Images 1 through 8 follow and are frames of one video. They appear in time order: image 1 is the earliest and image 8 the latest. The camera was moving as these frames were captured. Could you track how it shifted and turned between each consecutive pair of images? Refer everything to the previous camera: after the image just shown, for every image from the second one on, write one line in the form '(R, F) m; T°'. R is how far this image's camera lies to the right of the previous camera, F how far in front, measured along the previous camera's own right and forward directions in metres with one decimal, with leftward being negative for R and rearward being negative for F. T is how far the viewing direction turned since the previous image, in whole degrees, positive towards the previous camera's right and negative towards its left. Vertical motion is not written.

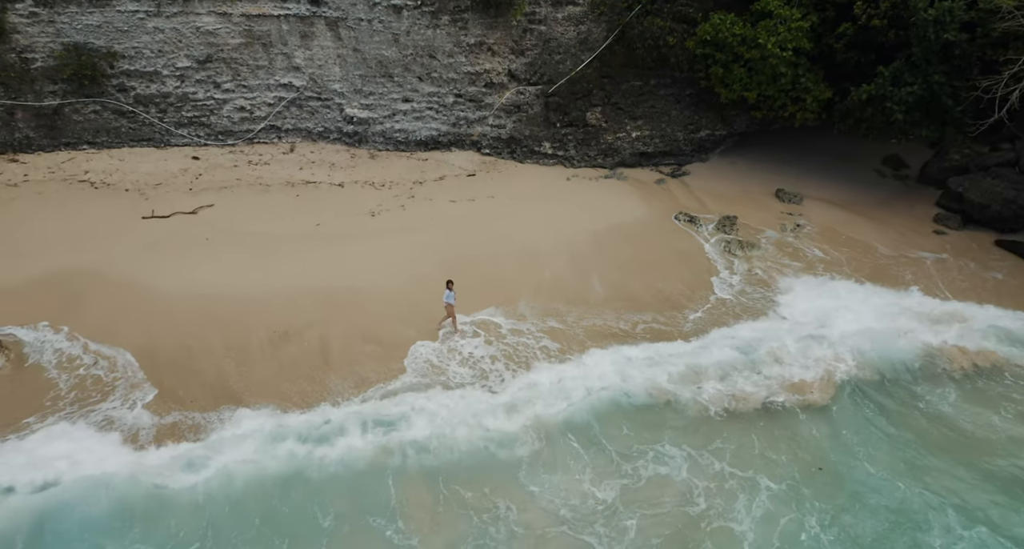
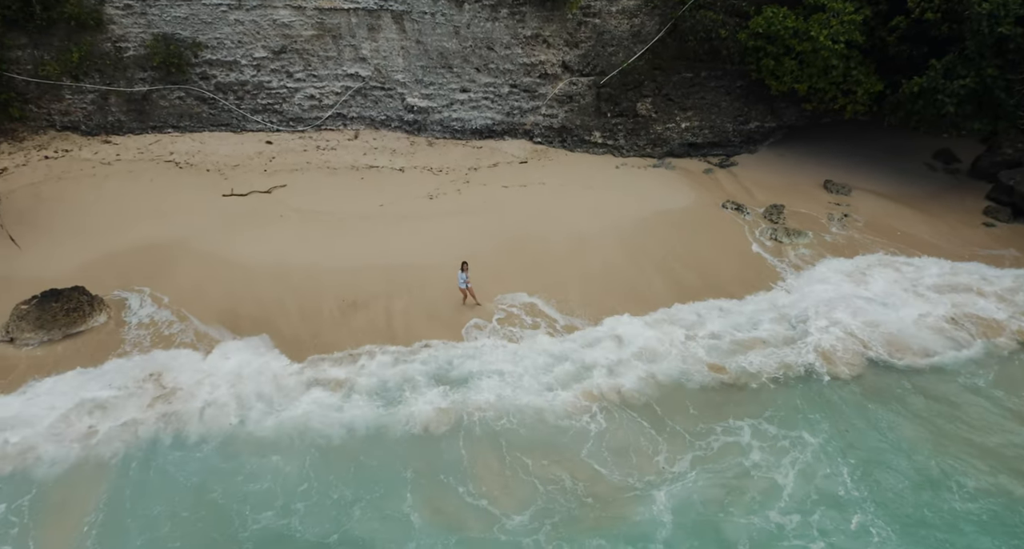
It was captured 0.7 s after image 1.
(-0.4, -0.6) m; -3°
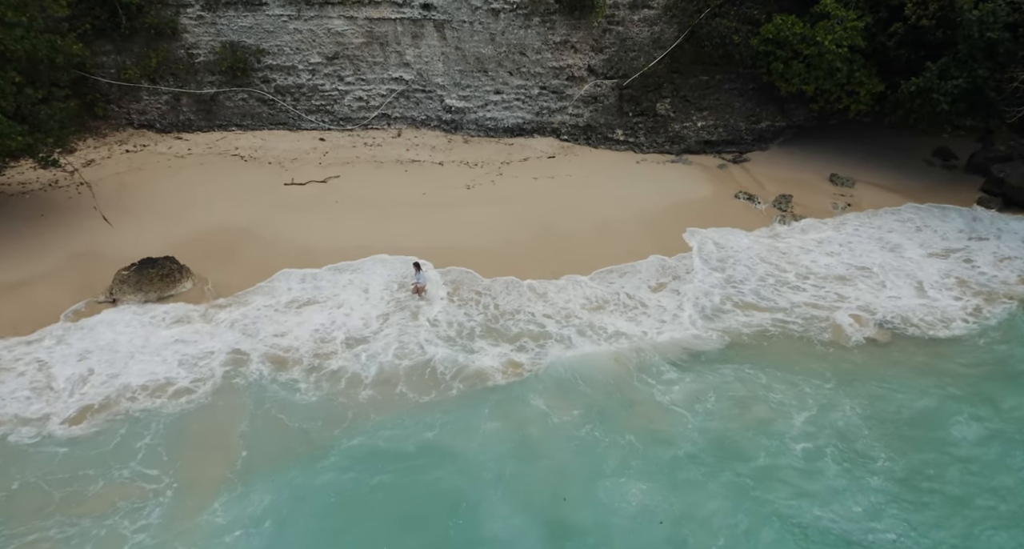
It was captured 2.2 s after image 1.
(-0.3, -1.3) m; -2°
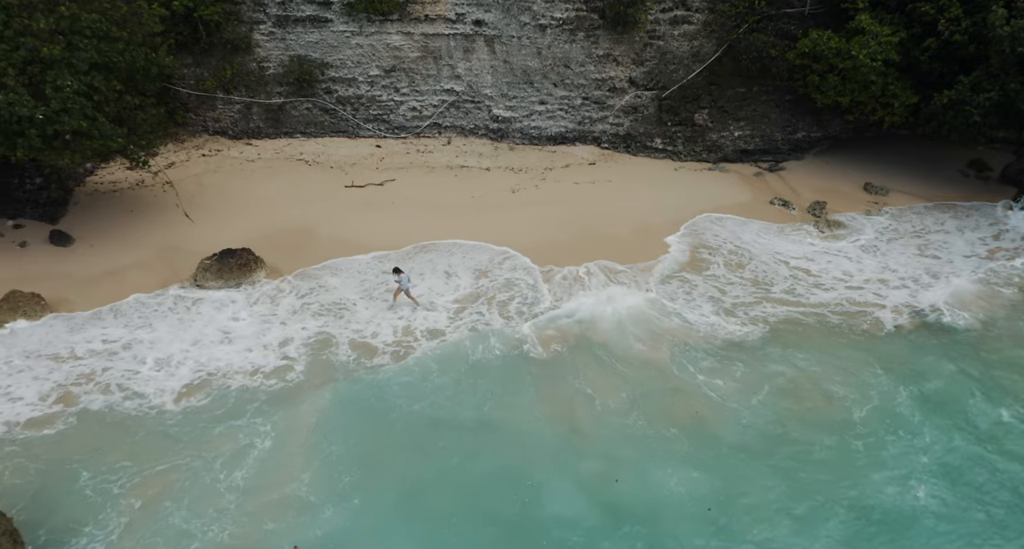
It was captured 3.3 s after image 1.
(-0.3, -0.9) m; -3°
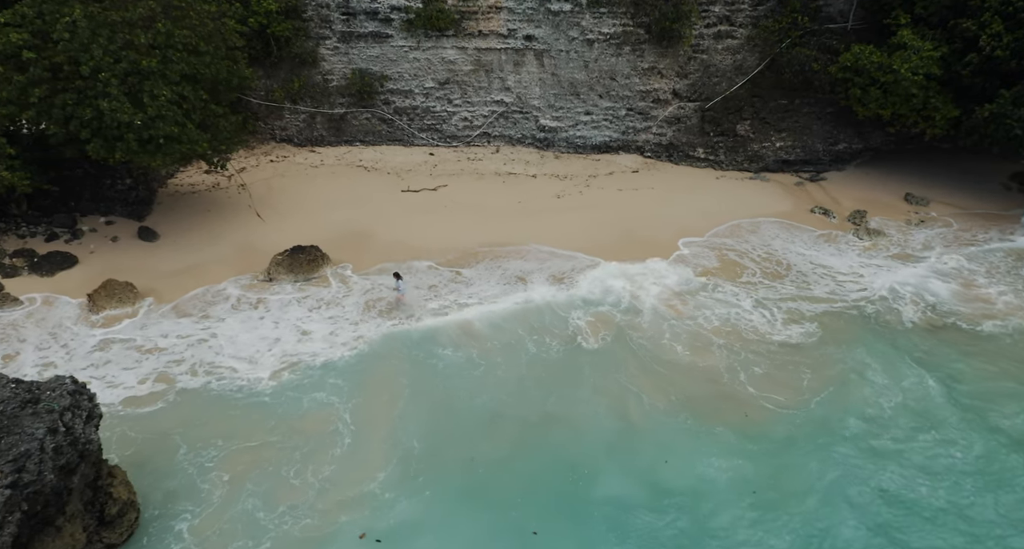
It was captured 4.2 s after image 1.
(-0.3, -0.8) m; -3°
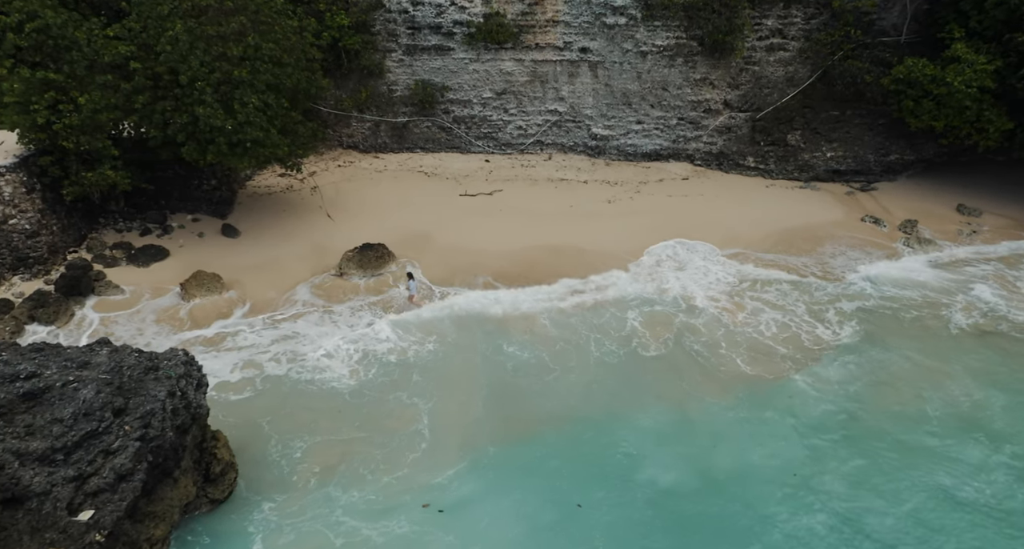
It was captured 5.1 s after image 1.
(-0.4, -0.7) m; -4°
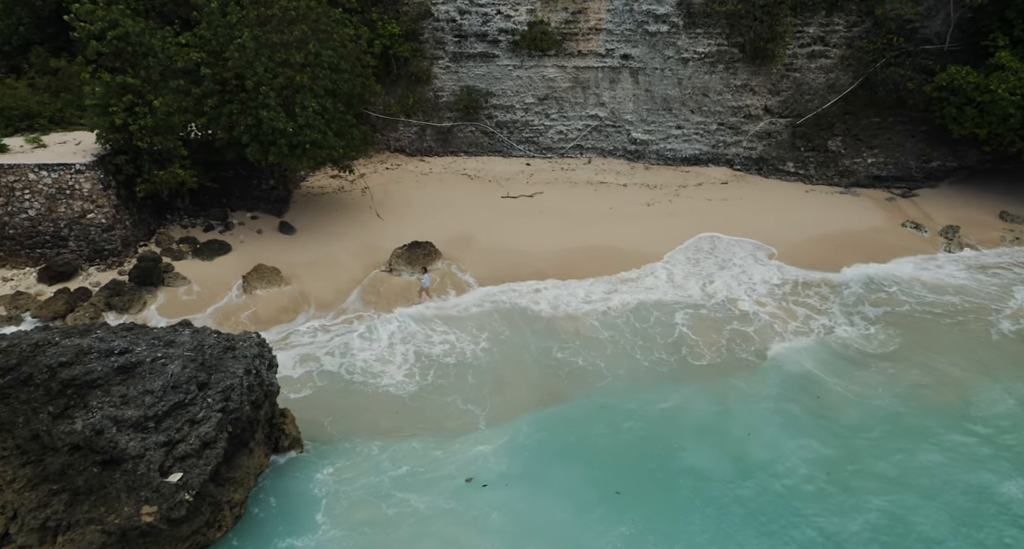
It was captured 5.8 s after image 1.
(-0.3, -0.6) m; -3°
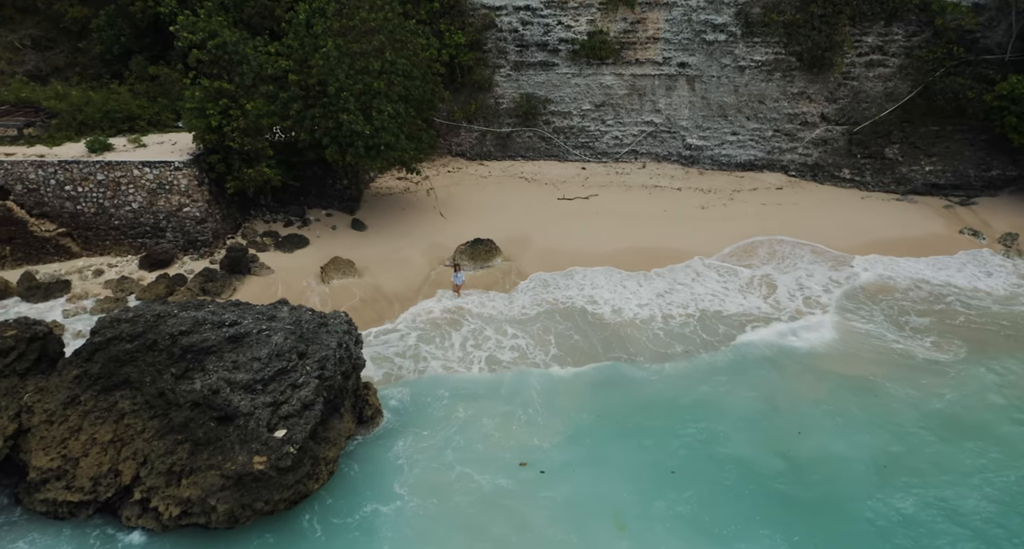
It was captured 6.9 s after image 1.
(-0.5, -0.9) m; -4°
